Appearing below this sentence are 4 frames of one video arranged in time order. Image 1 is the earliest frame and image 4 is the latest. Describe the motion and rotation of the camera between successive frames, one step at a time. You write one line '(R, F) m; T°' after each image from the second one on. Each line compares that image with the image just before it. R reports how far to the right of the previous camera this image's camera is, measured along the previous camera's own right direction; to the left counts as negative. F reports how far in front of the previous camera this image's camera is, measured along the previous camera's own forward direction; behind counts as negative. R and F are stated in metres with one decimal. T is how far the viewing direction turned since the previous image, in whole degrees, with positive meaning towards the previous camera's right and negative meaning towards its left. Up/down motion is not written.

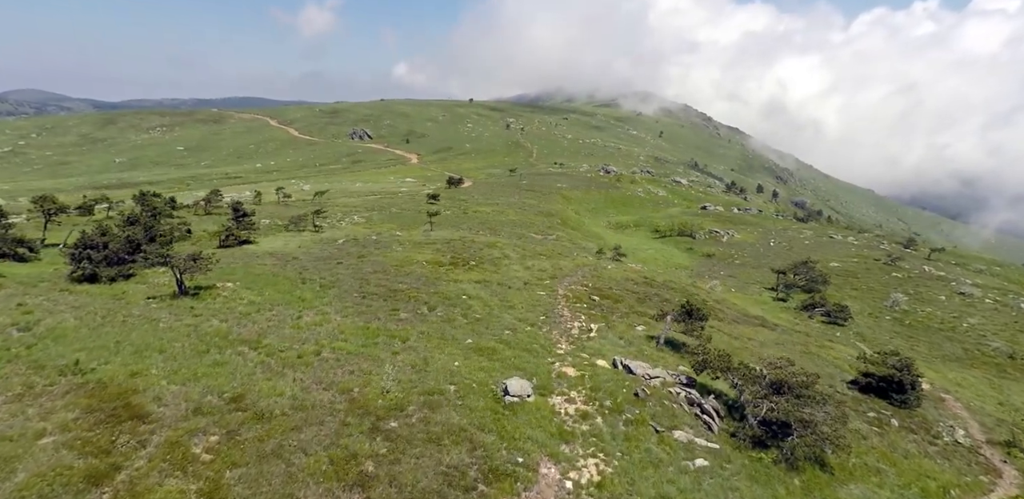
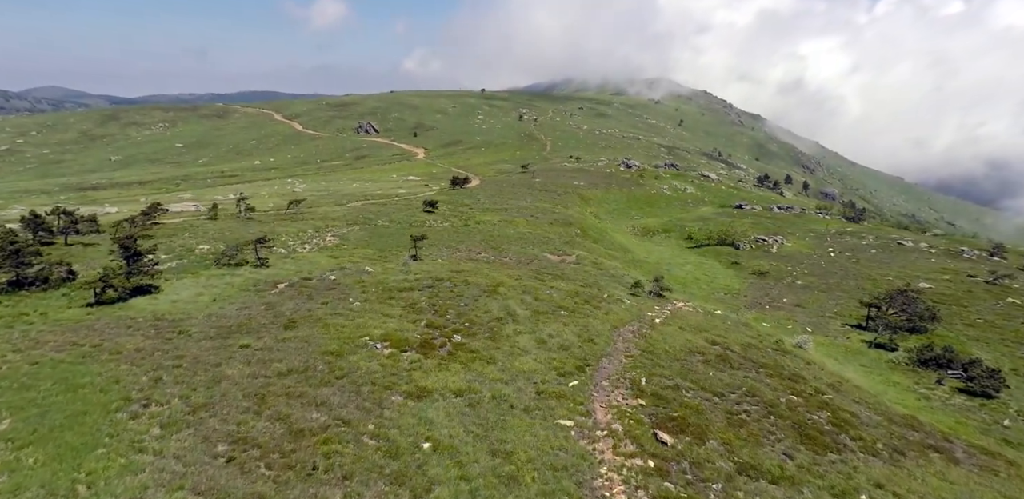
(+0.5, +18.7) m; -1°
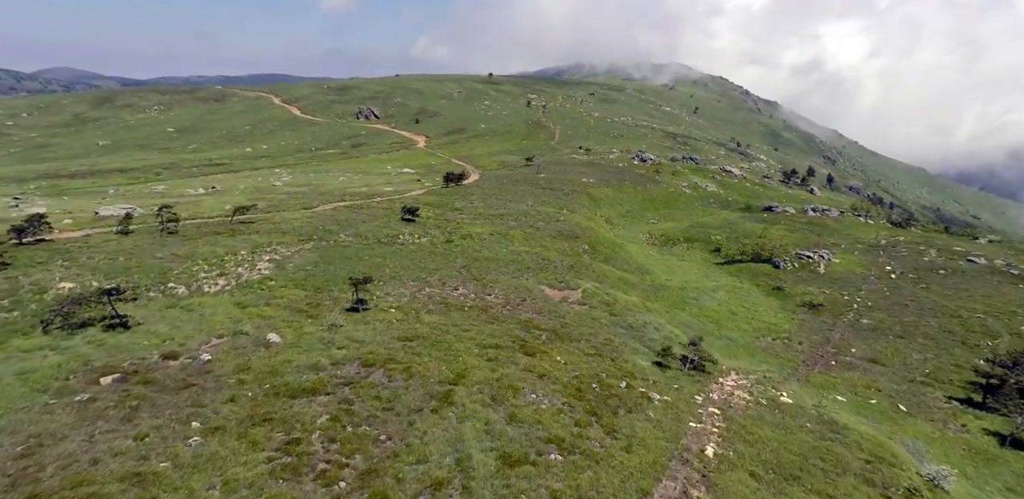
(+2.0, +17.5) m; -1°
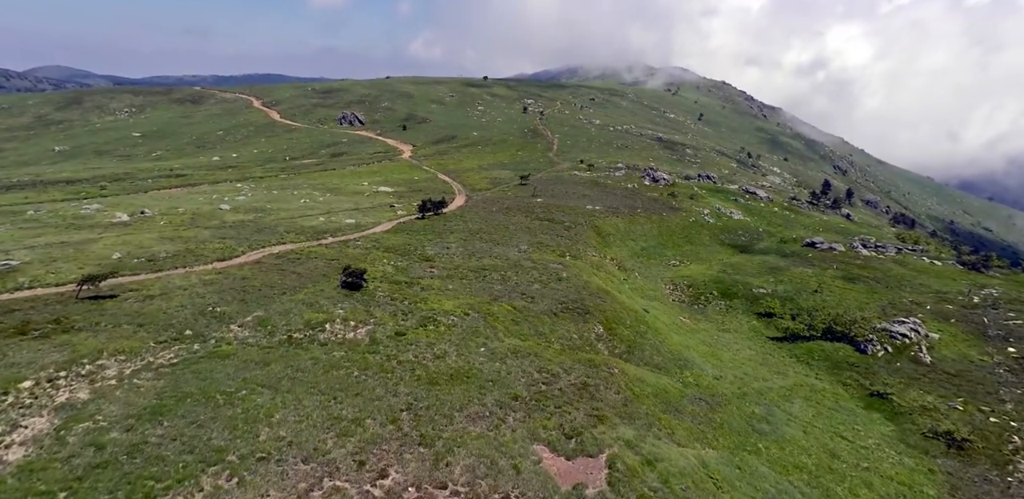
(+1.1, +25.2) m; 0°
